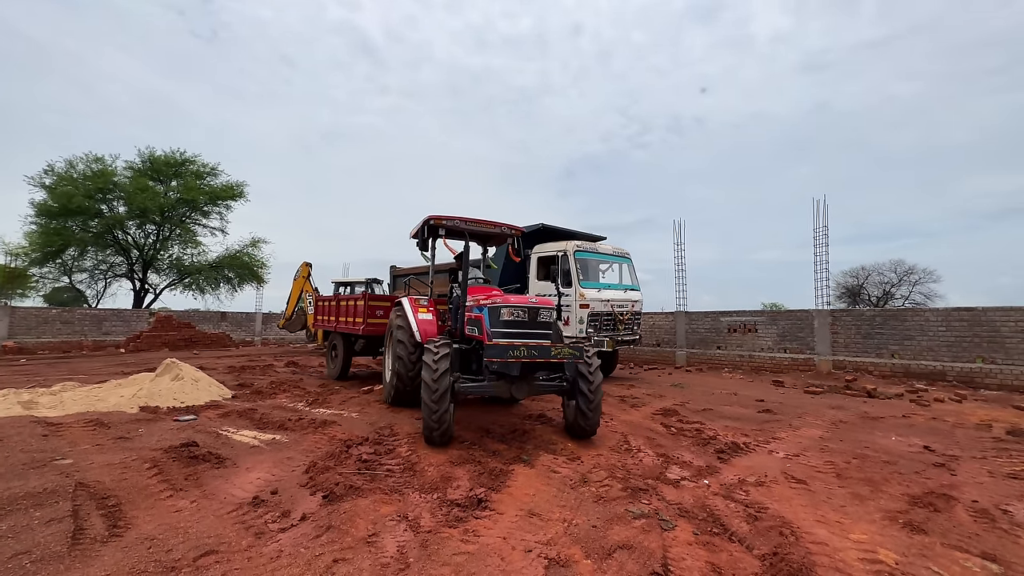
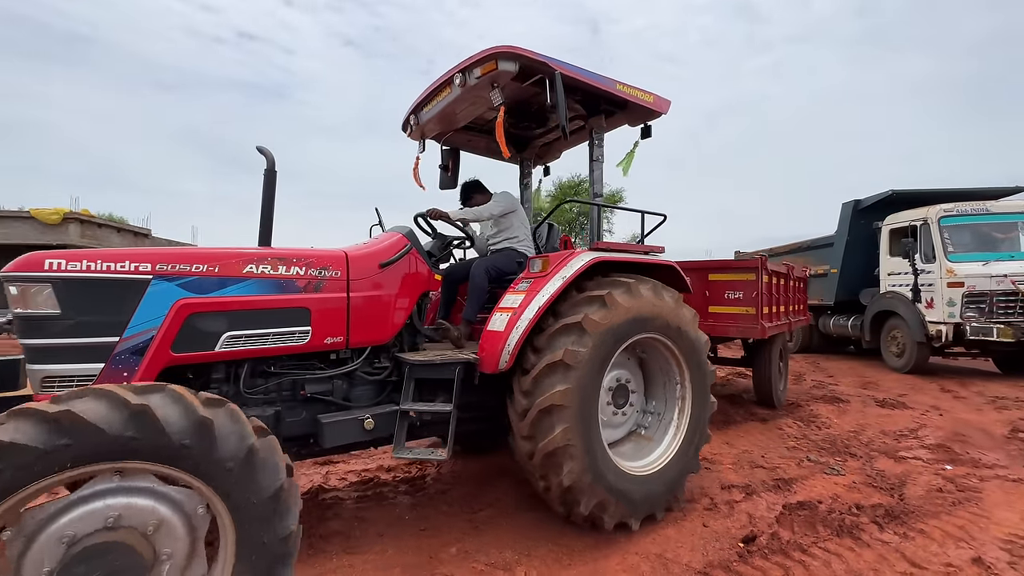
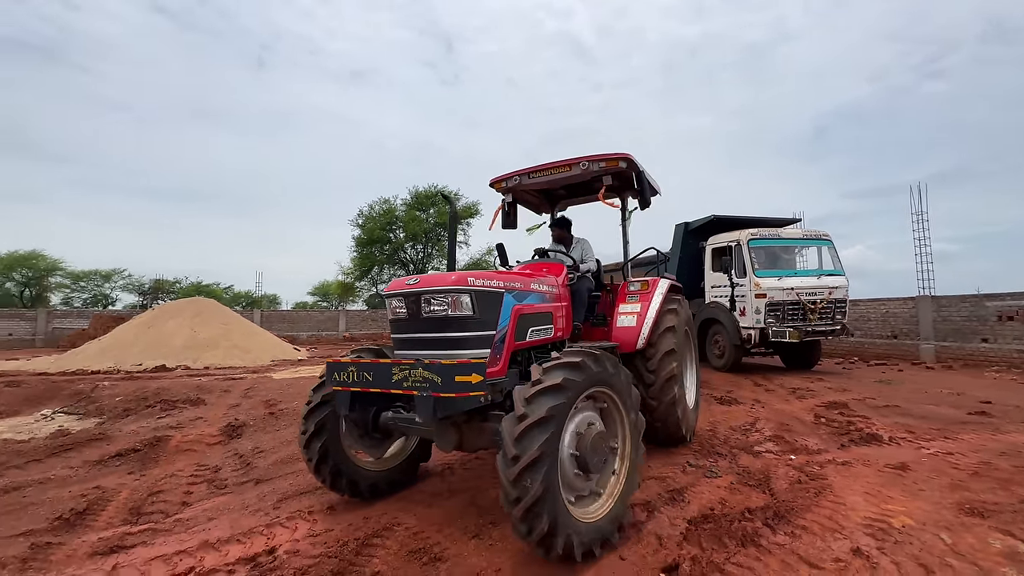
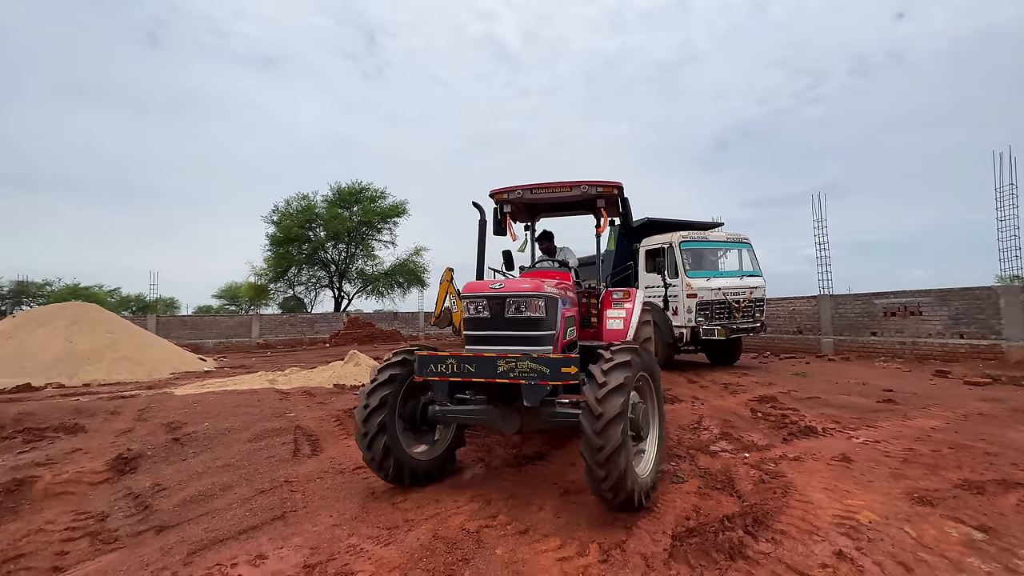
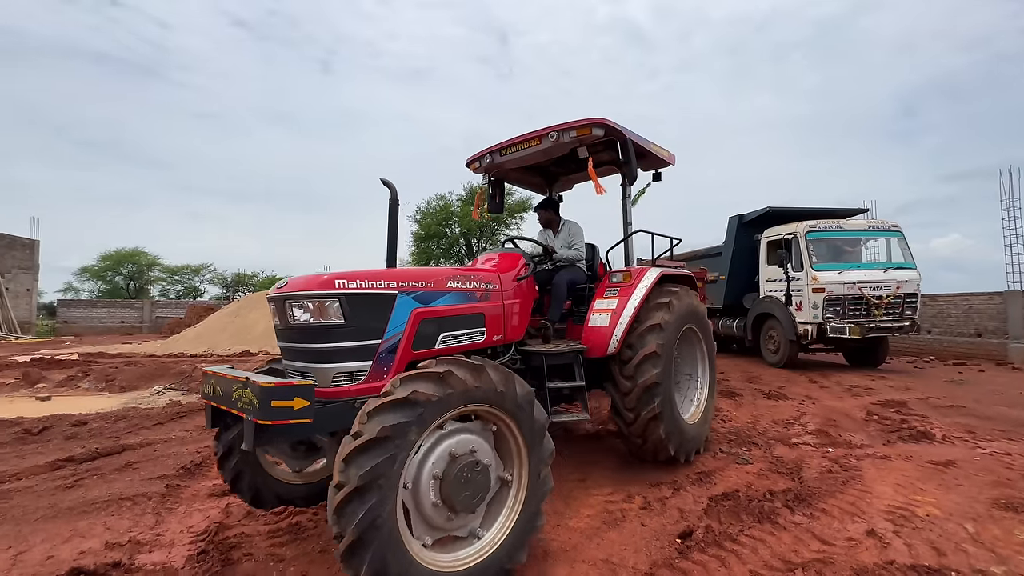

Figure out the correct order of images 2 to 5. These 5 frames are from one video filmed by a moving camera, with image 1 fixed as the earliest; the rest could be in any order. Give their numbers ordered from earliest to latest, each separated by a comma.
4, 3, 5, 2
